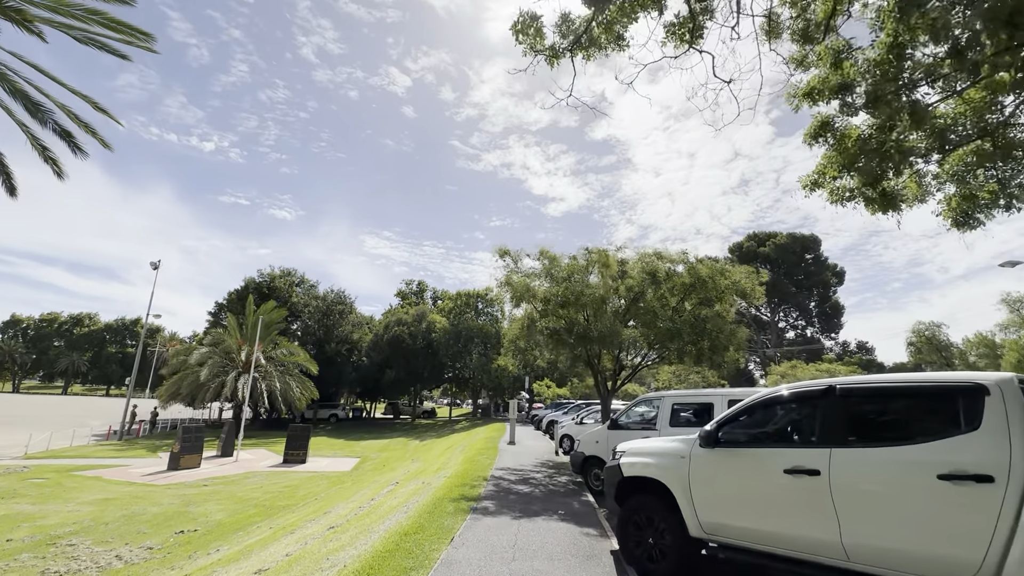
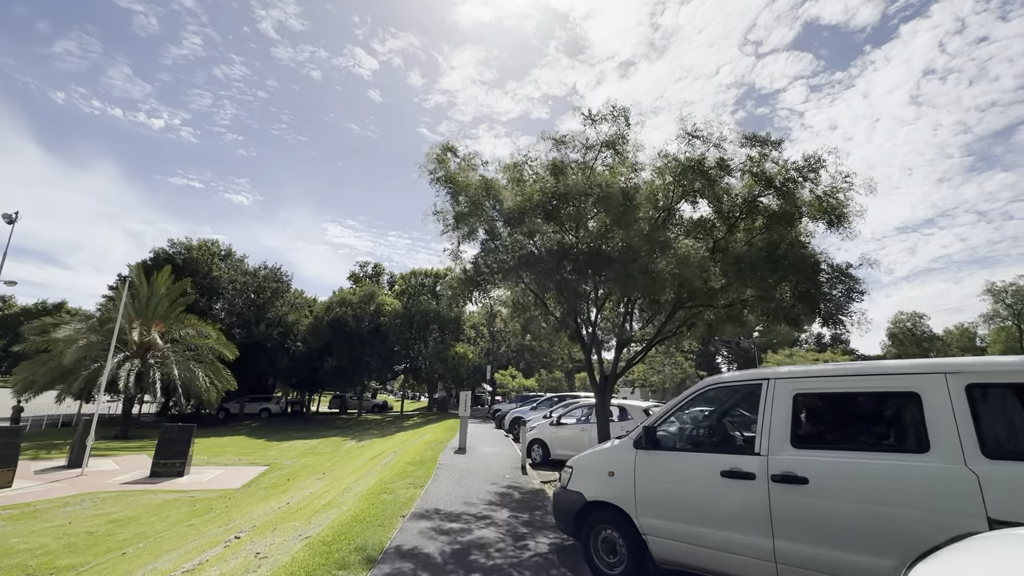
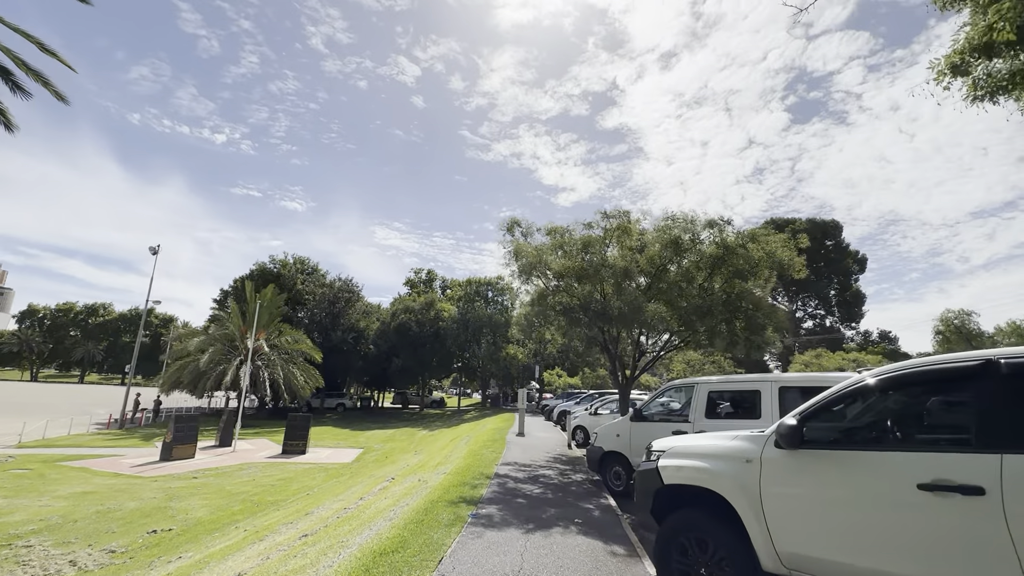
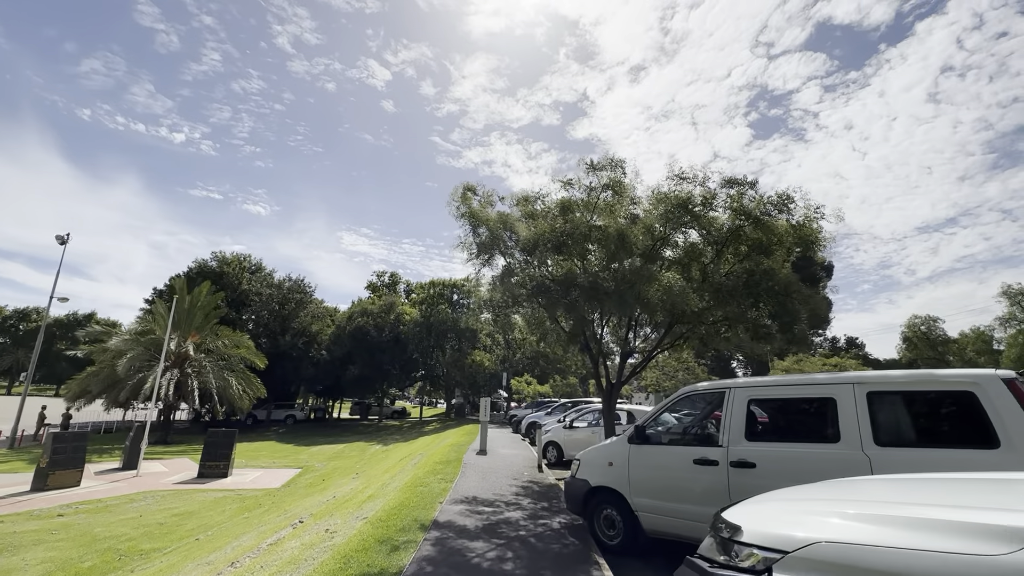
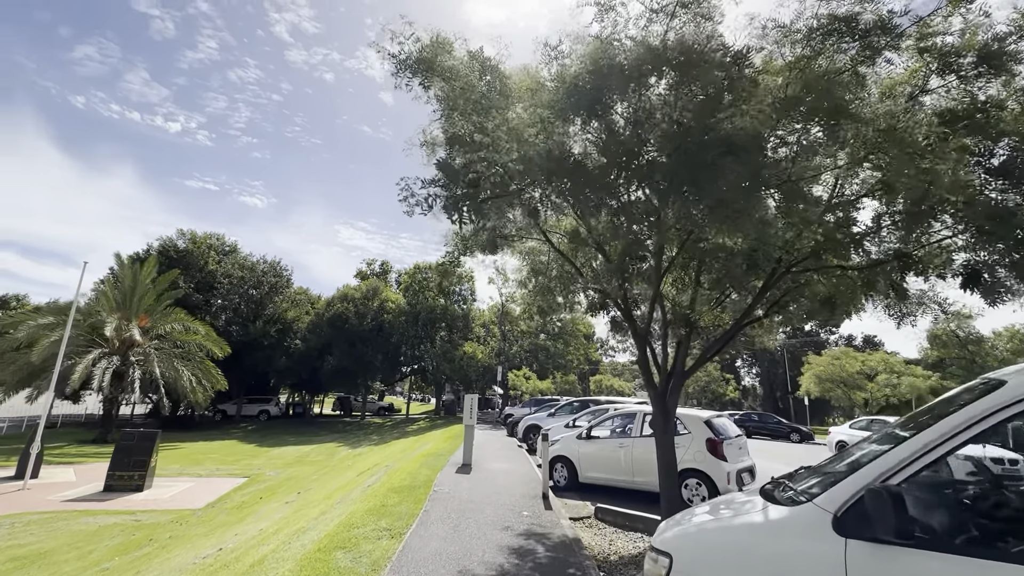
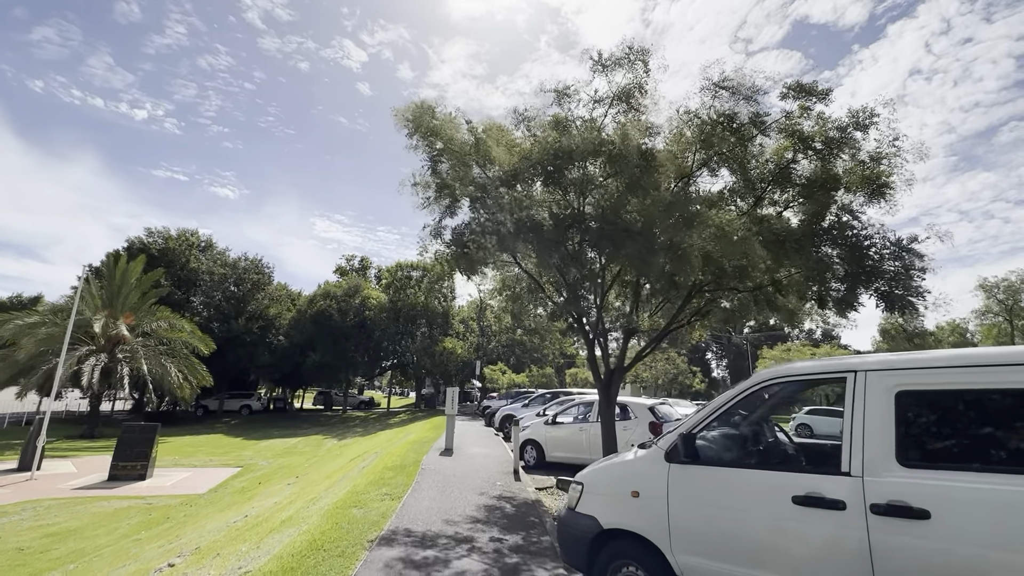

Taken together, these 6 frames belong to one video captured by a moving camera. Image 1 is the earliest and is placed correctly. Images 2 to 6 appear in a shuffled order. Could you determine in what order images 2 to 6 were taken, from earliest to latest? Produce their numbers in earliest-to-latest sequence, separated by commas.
3, 4, 2, 6, 5
